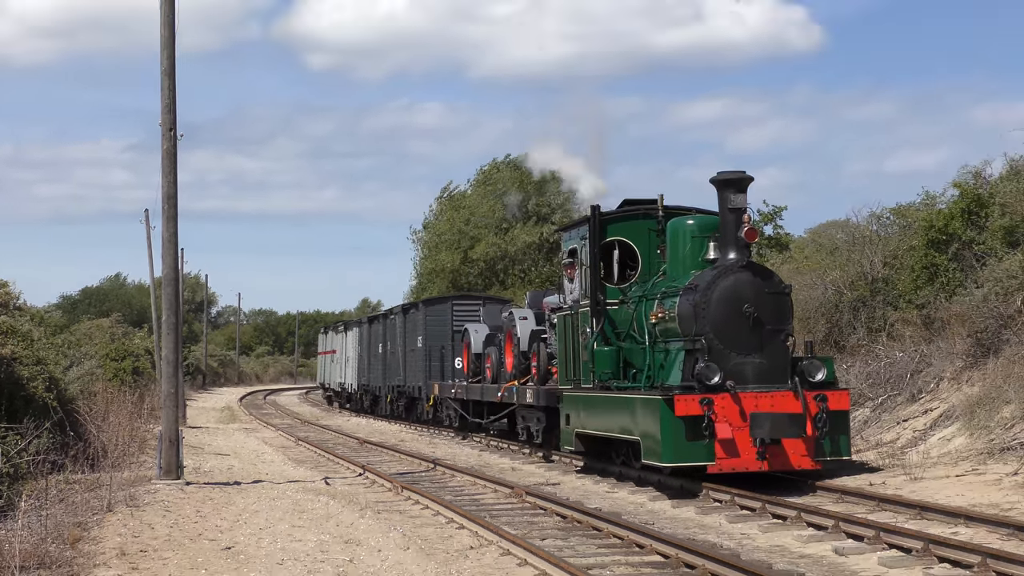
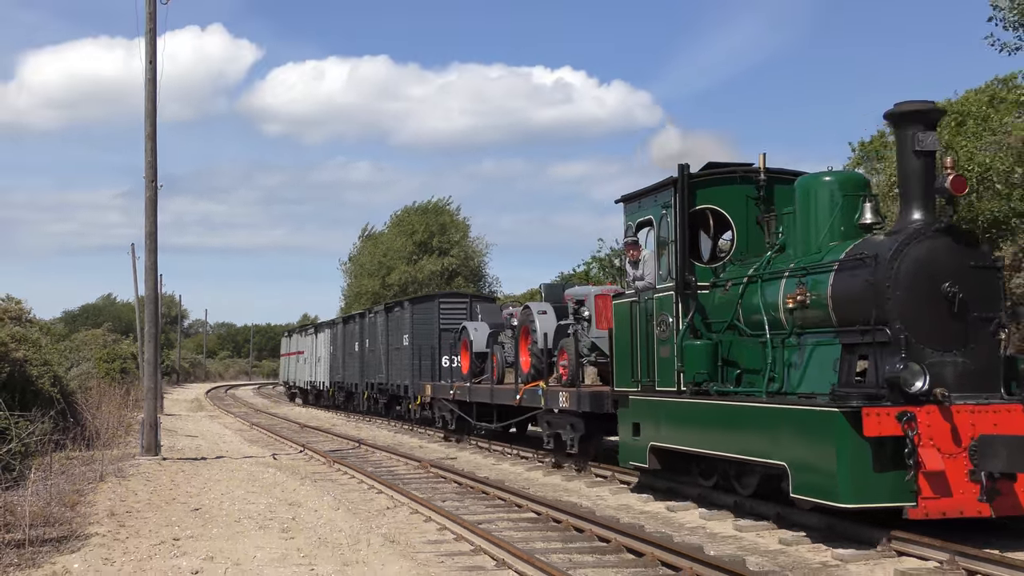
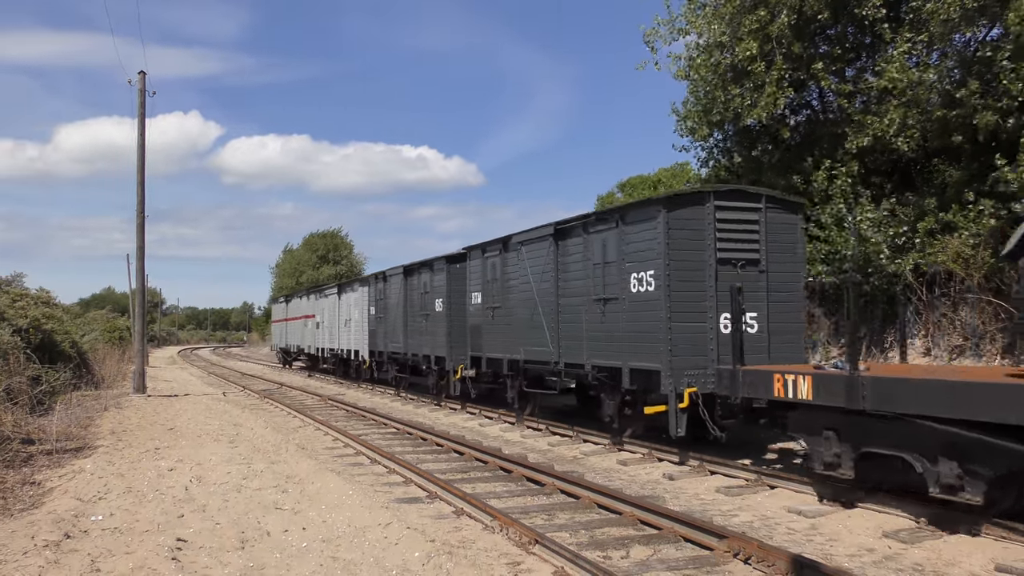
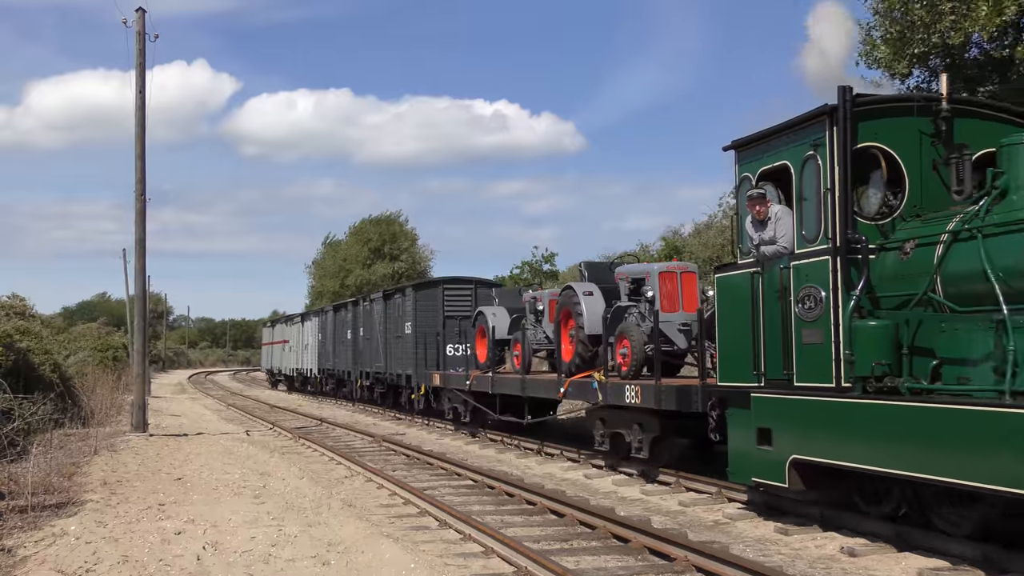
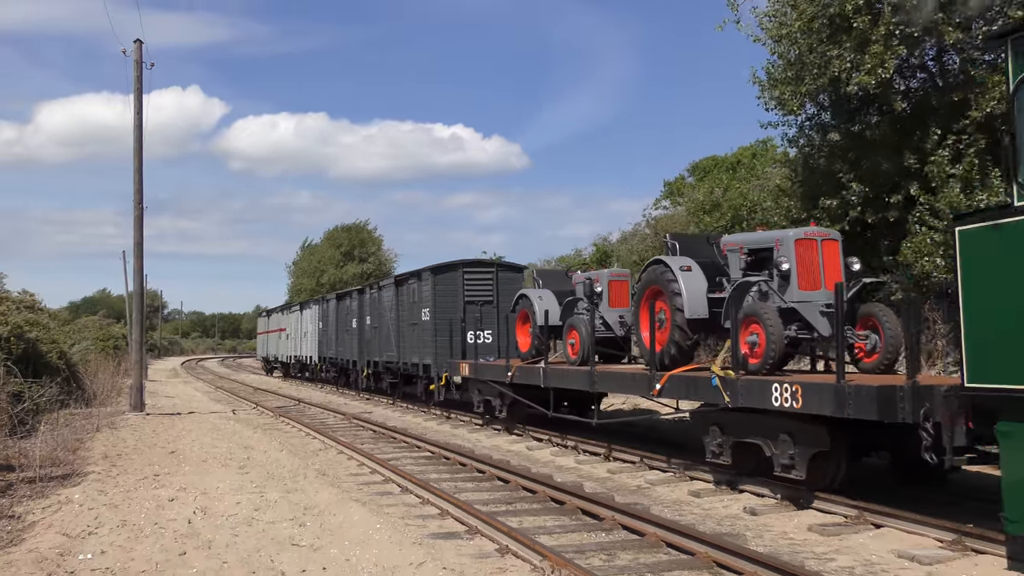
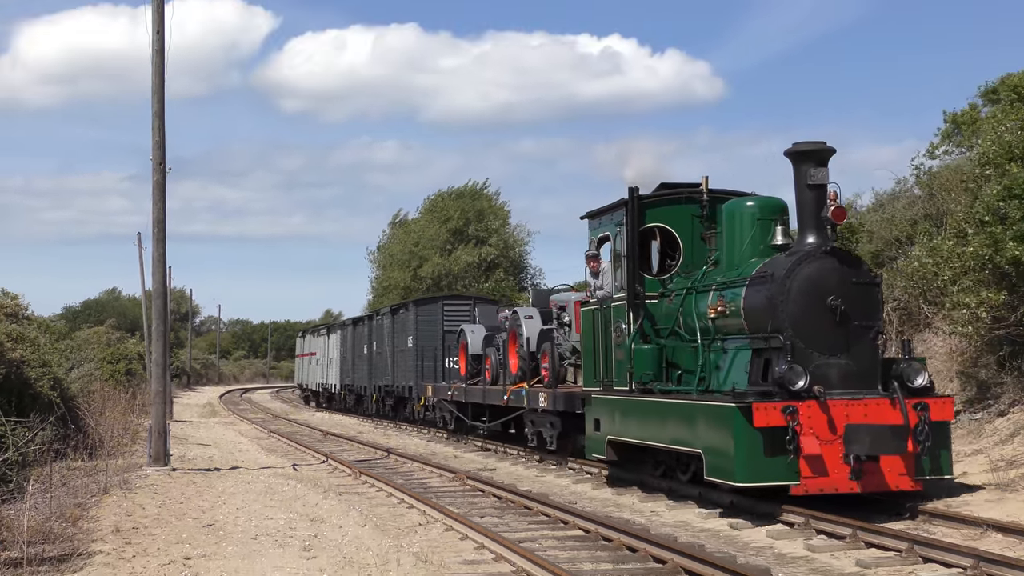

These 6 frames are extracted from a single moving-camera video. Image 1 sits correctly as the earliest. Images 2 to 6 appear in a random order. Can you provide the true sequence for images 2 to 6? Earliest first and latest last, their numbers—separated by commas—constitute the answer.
6, 2, 4, 5, 3
